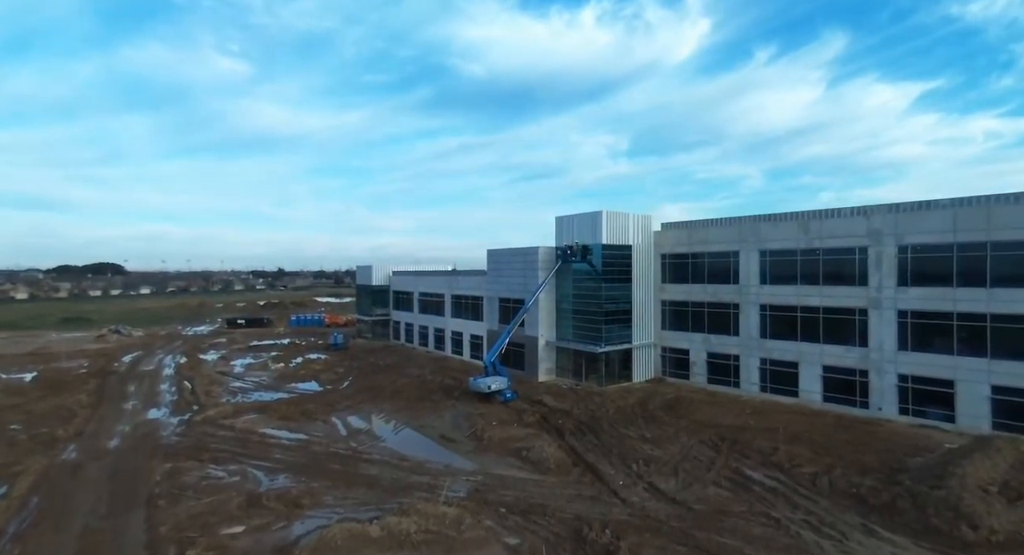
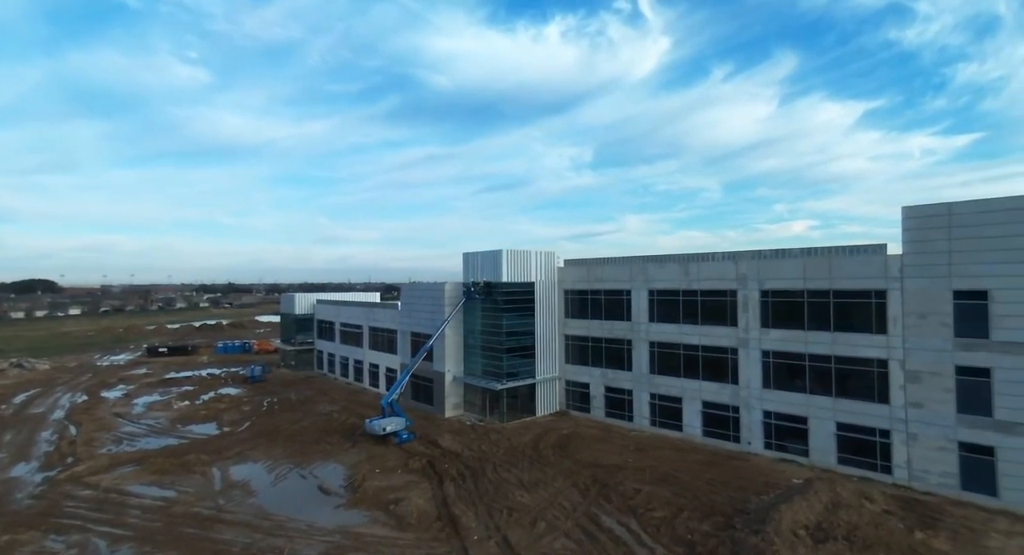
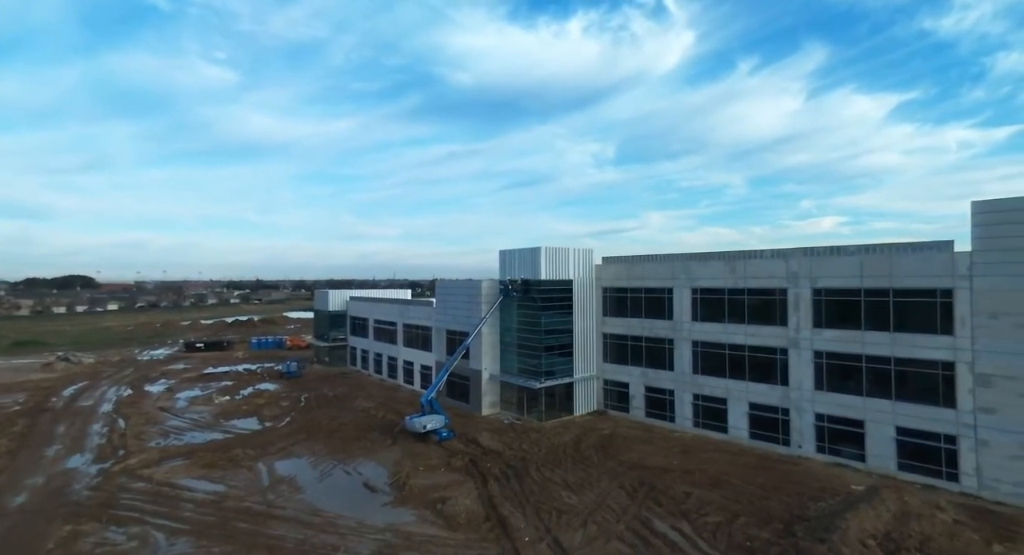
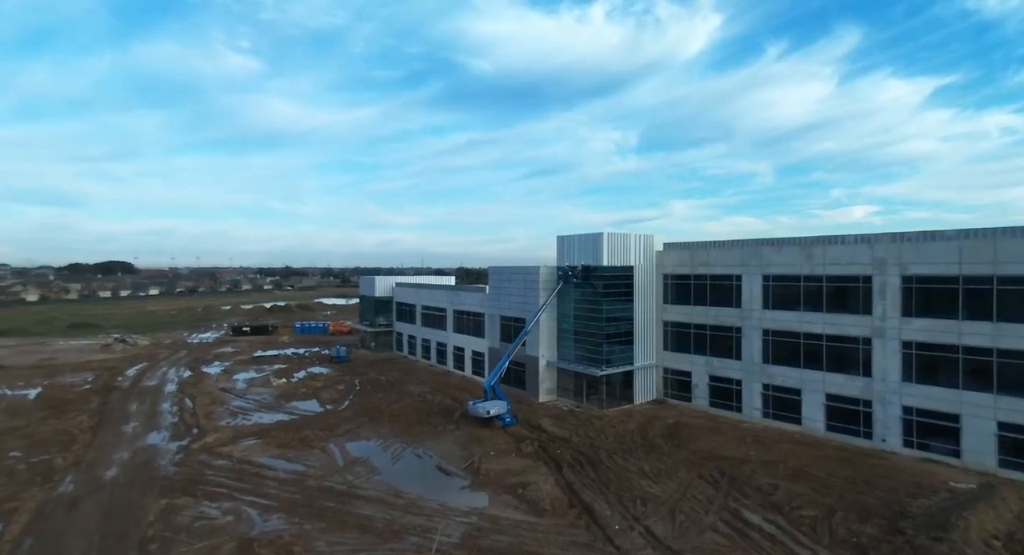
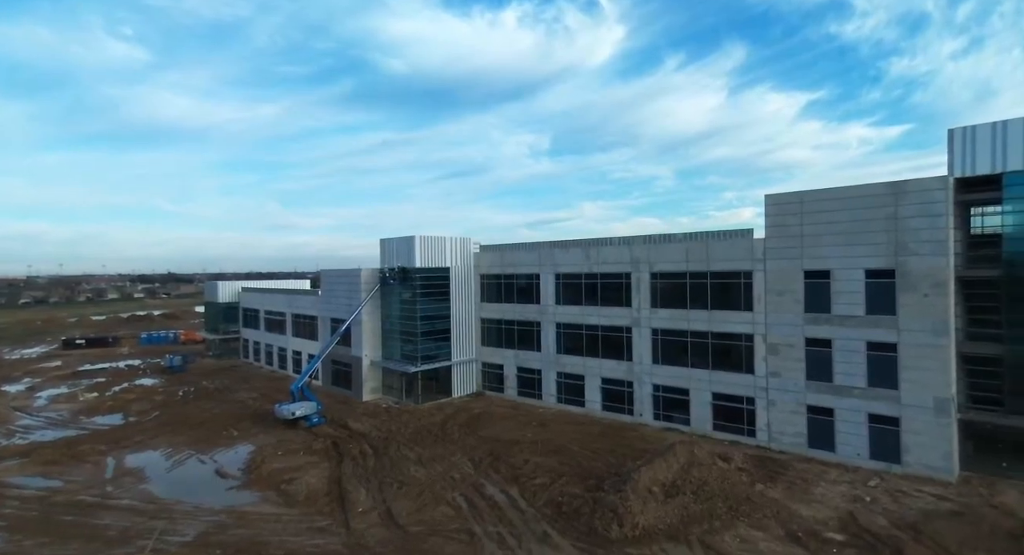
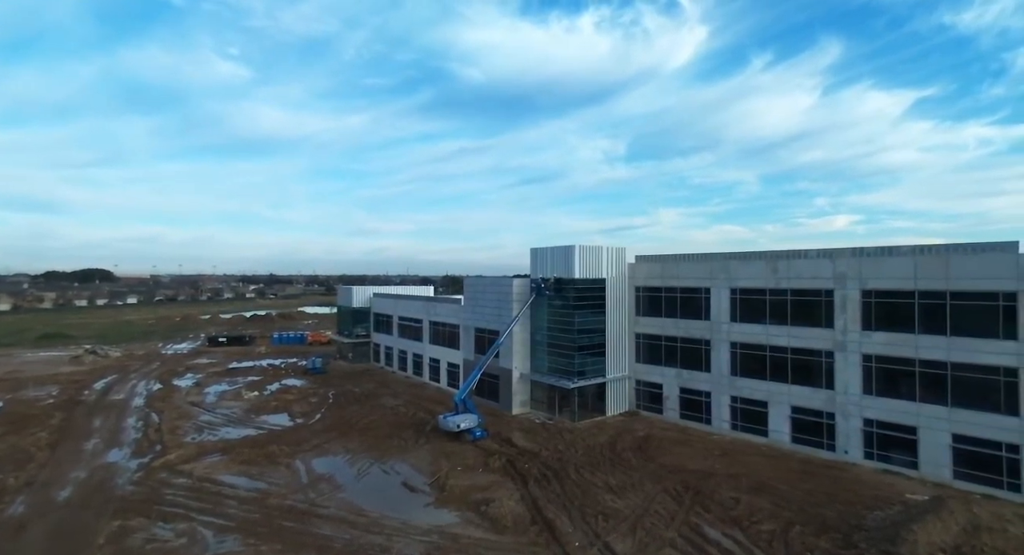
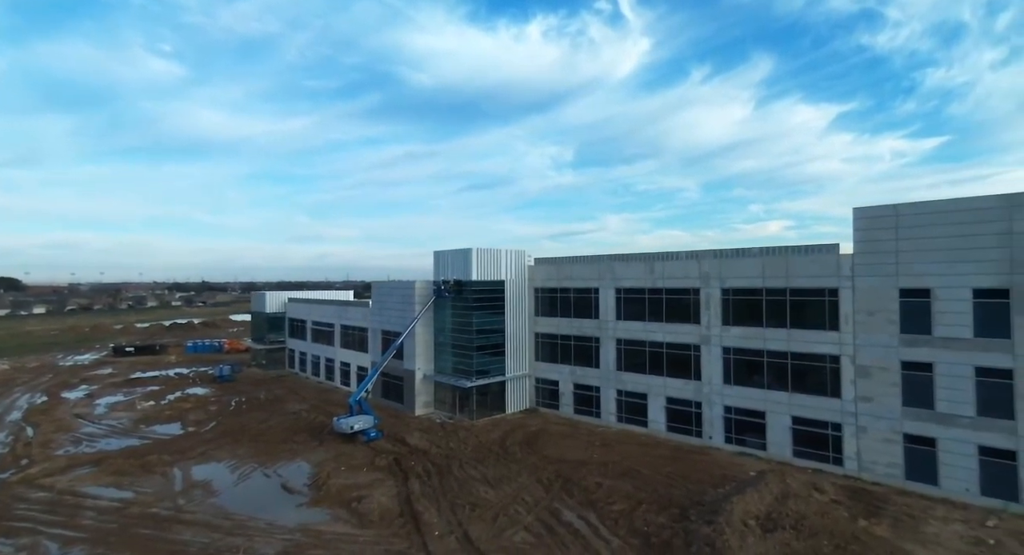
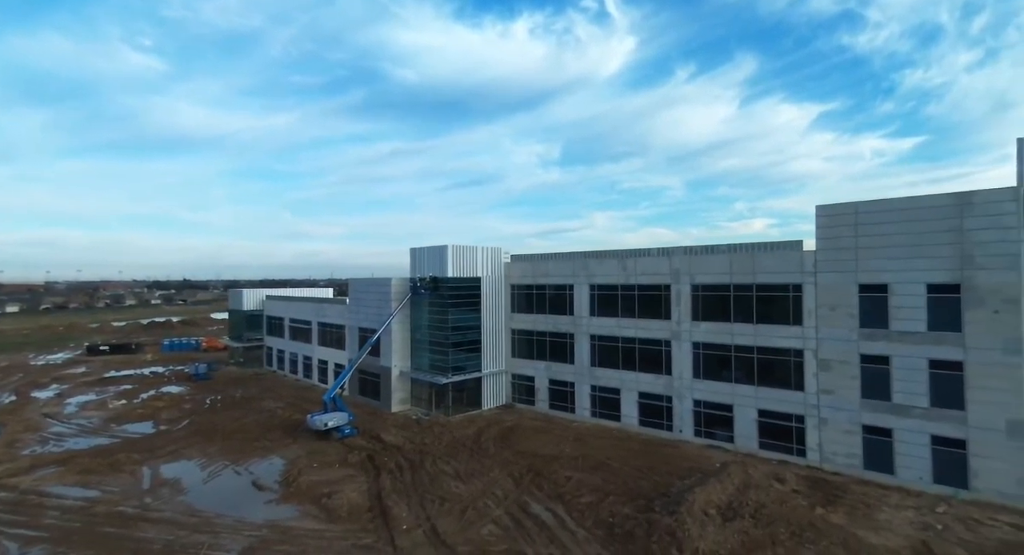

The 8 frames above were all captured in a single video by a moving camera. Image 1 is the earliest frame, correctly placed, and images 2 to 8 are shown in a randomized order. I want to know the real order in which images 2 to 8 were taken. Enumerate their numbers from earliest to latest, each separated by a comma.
4, 6, 3, 2, 7, 8, 5
